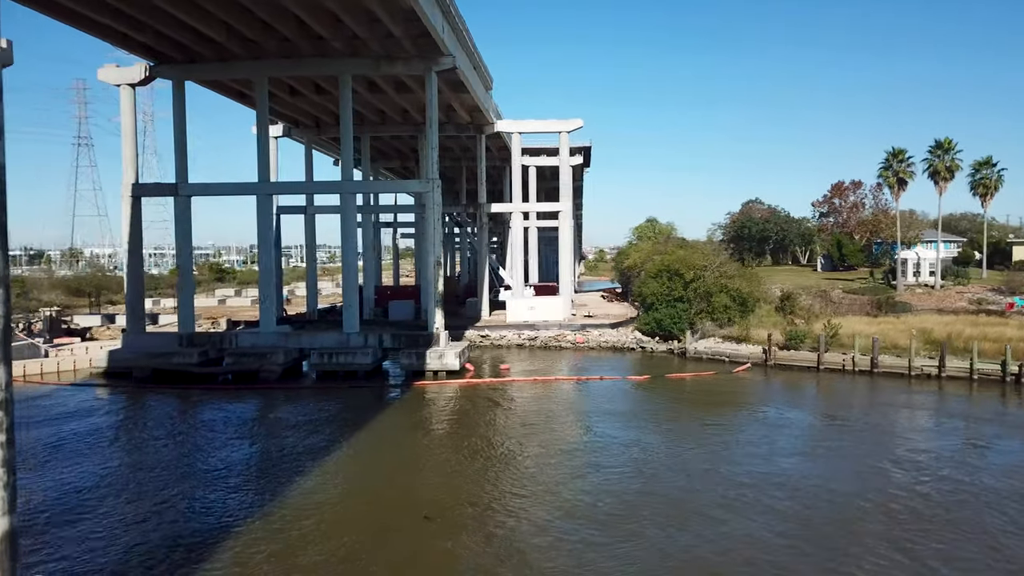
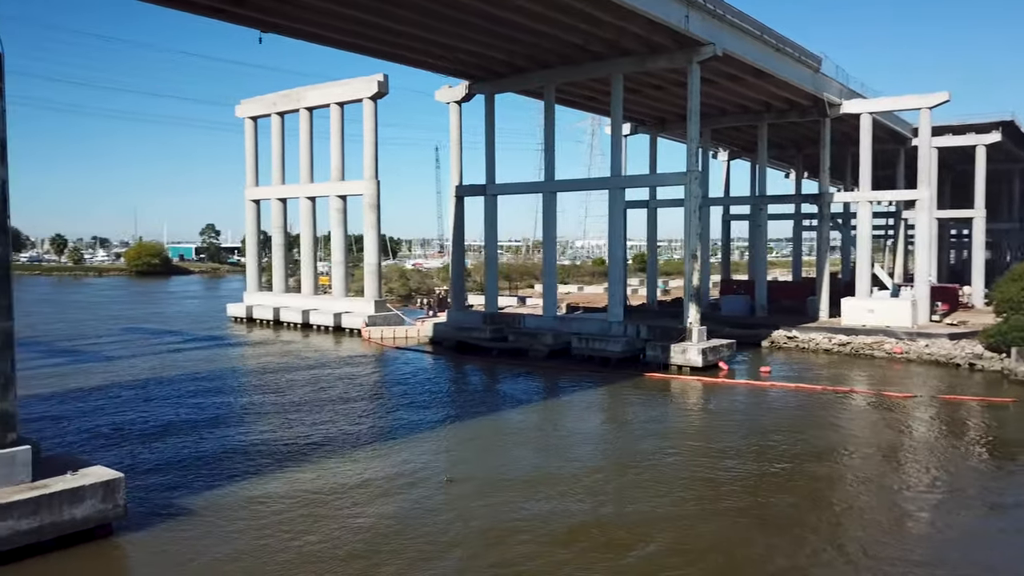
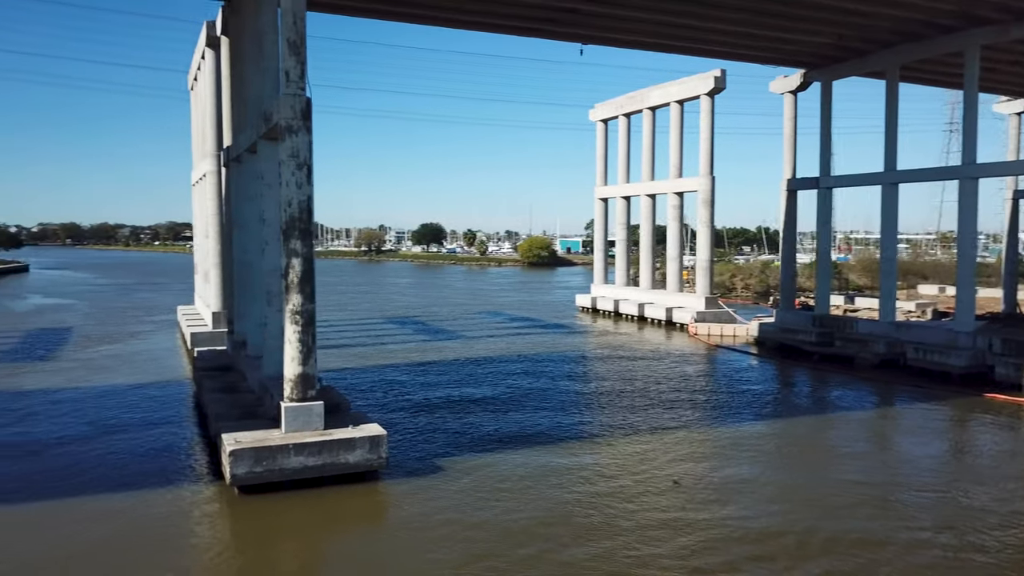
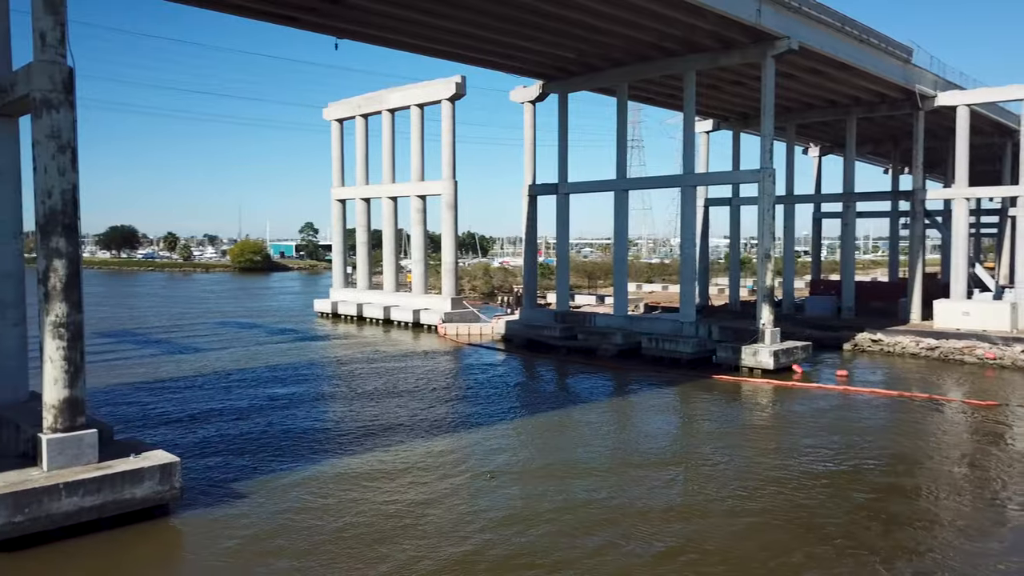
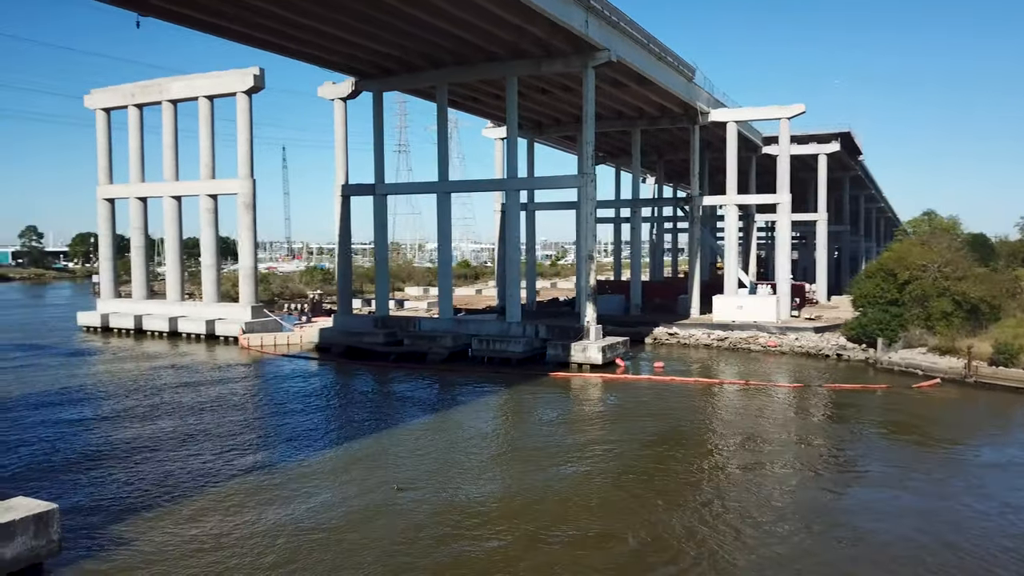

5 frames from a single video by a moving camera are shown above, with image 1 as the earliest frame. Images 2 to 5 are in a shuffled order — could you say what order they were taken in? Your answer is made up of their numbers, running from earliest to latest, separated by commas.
5, 2, 4, 3
